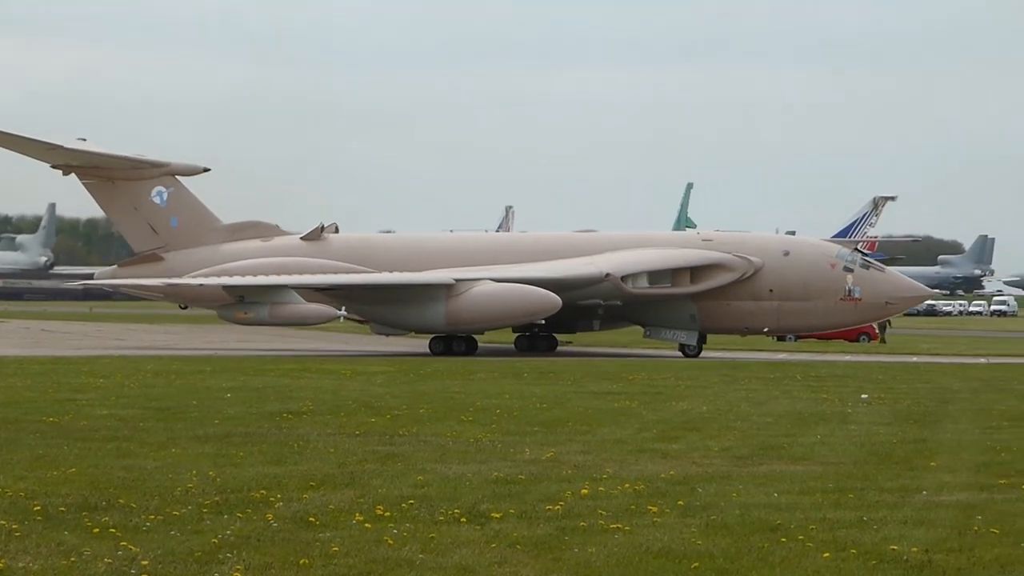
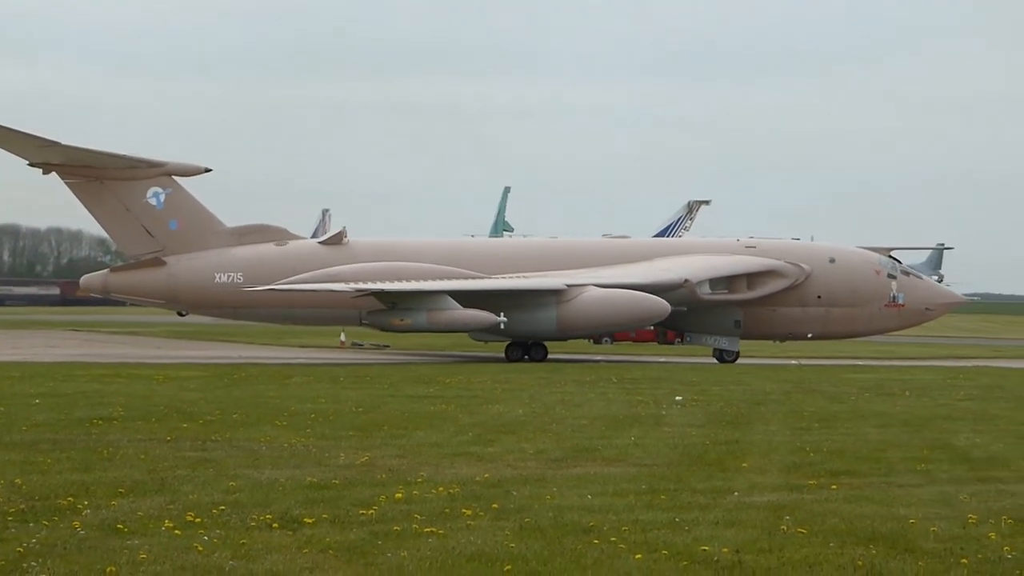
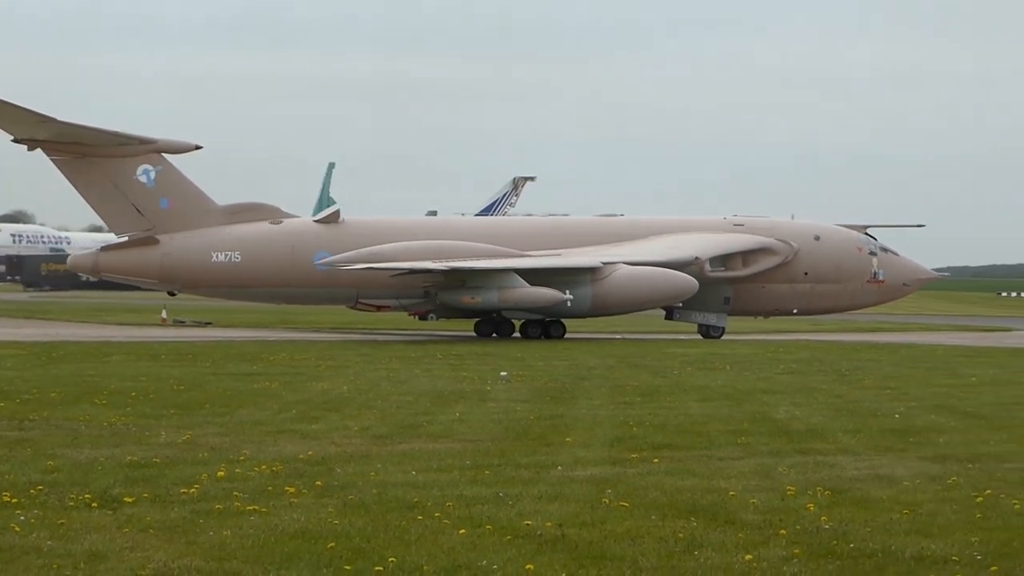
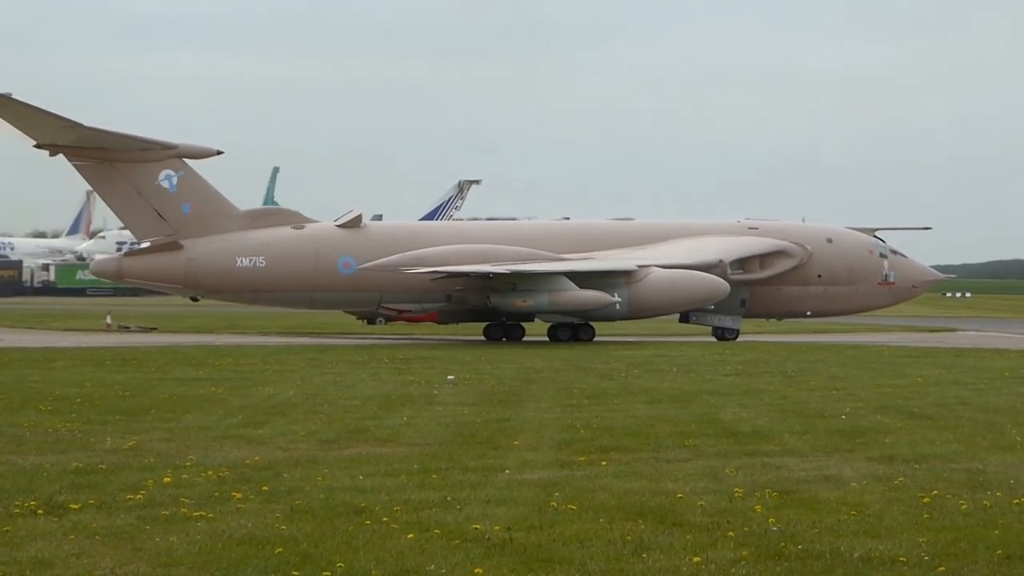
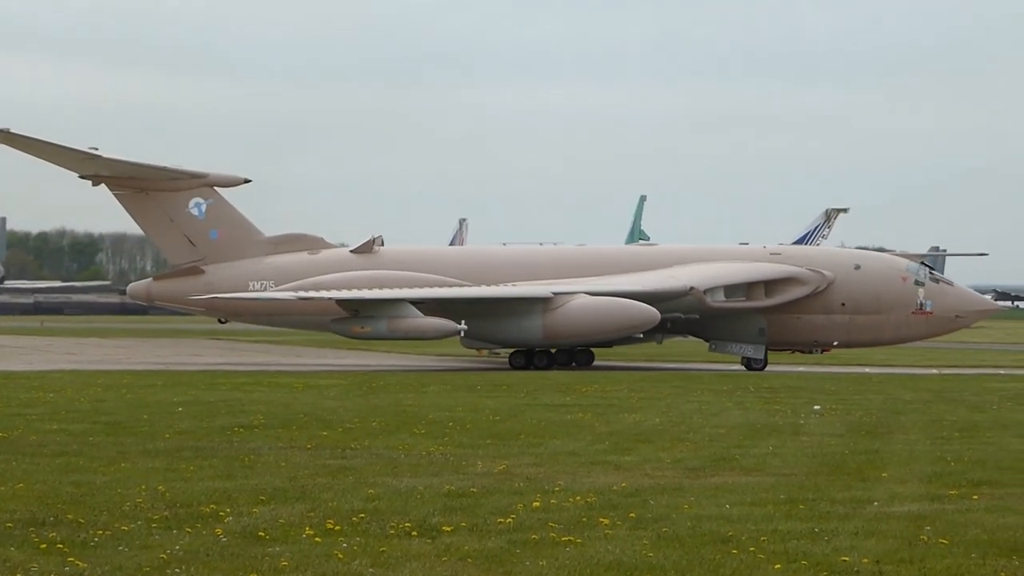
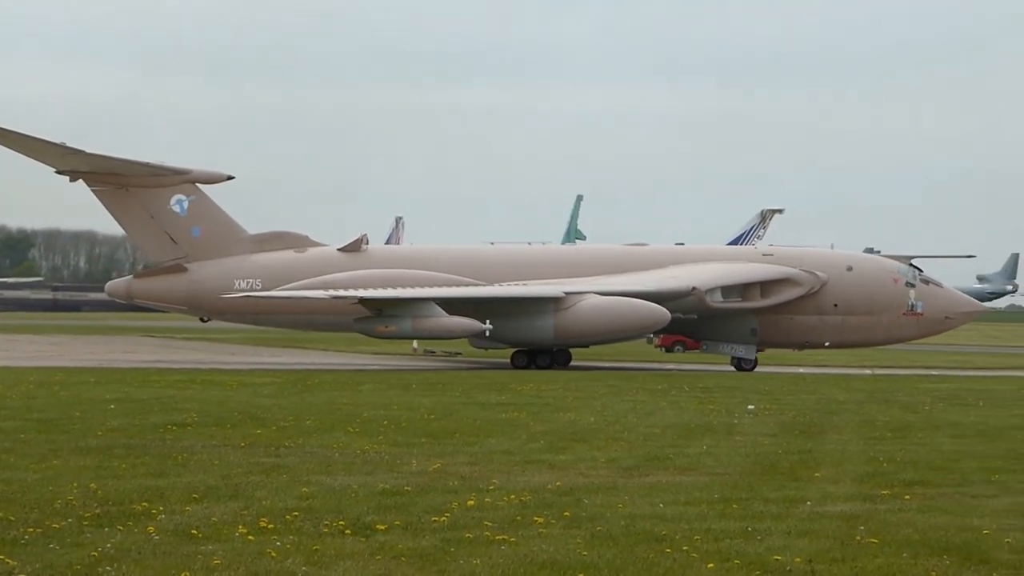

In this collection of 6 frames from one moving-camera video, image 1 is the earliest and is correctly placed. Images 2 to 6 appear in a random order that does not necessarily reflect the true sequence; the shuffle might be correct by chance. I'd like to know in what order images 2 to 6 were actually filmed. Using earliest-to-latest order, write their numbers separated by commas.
5, 6, 2, 3, 4
